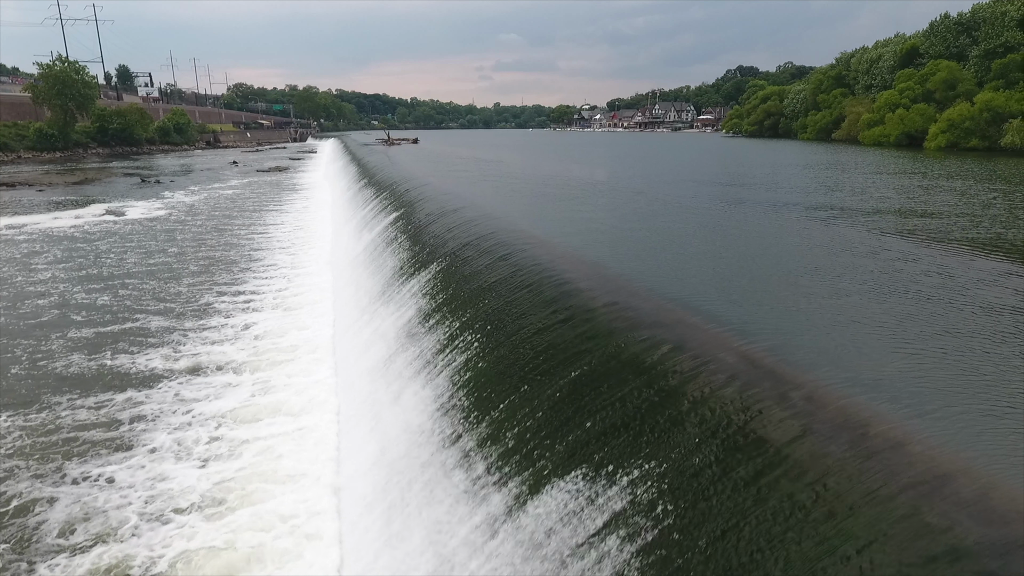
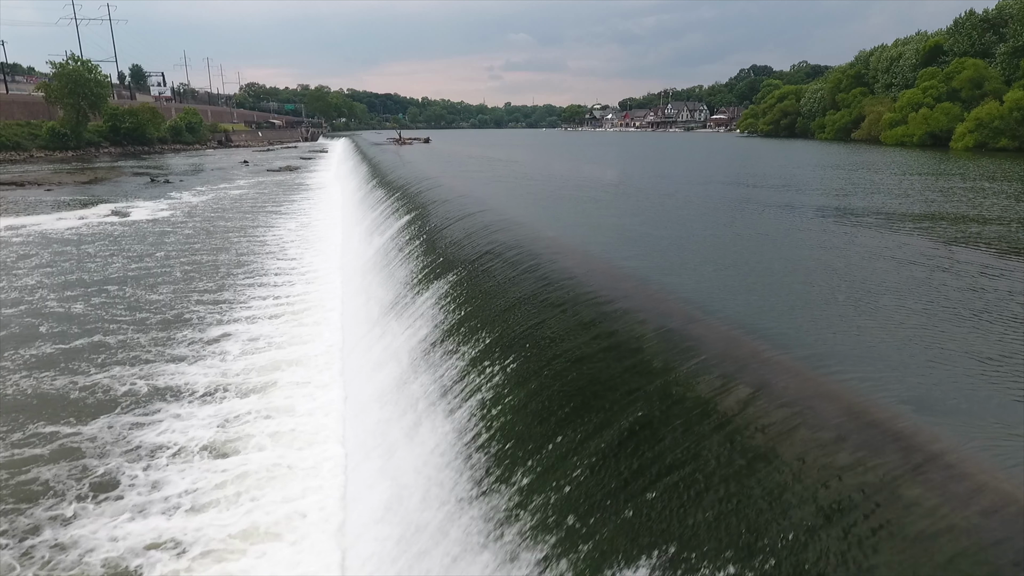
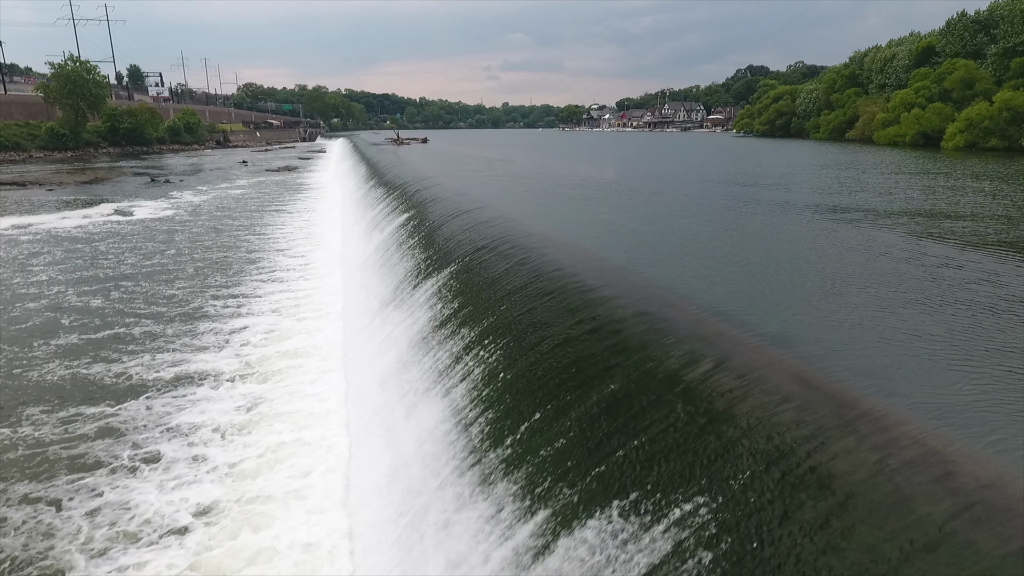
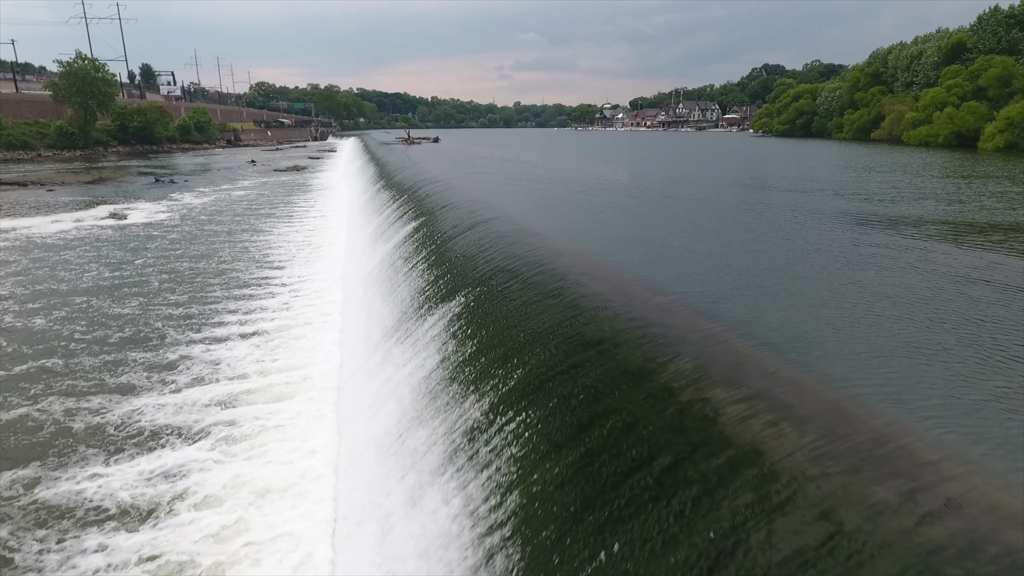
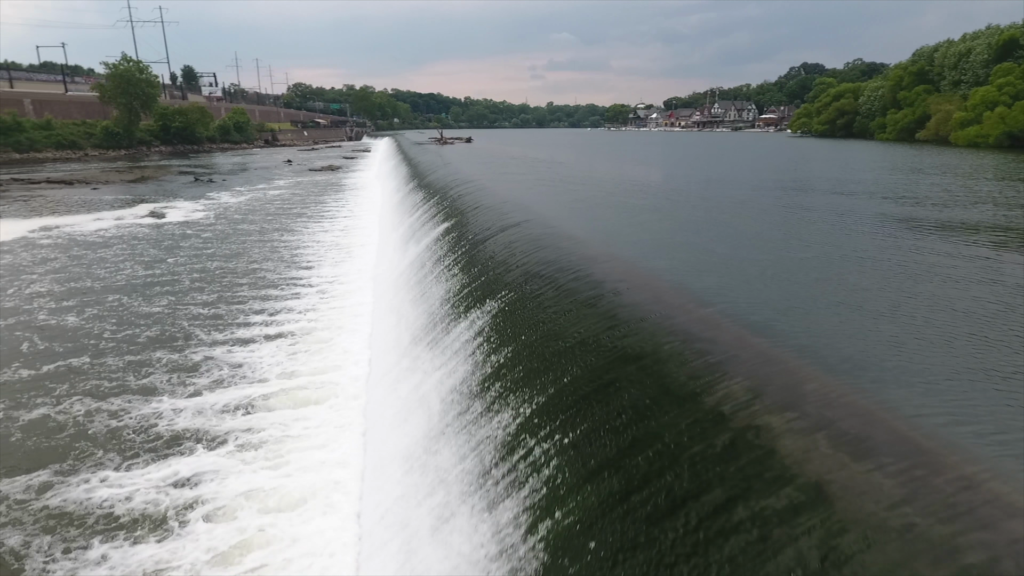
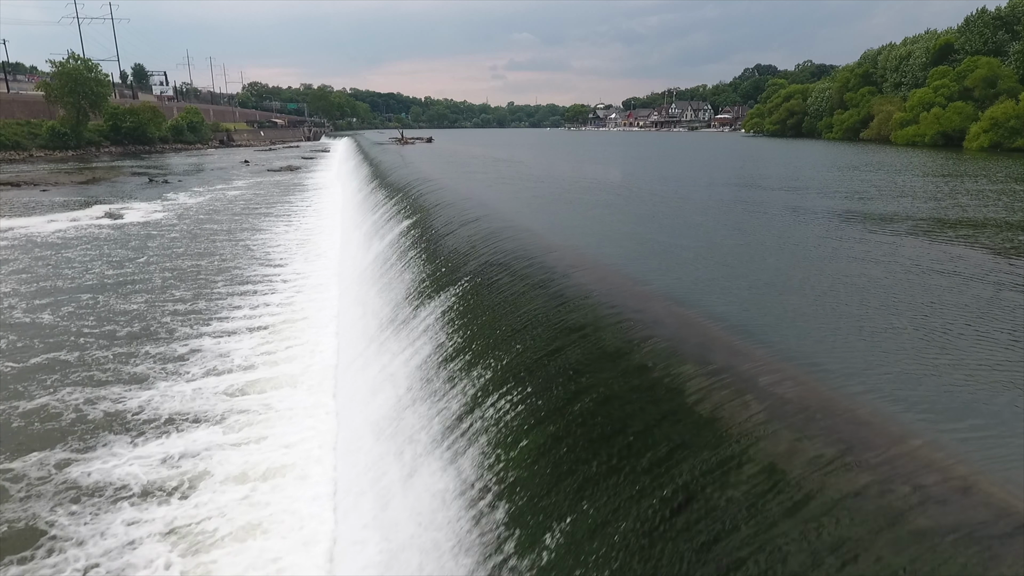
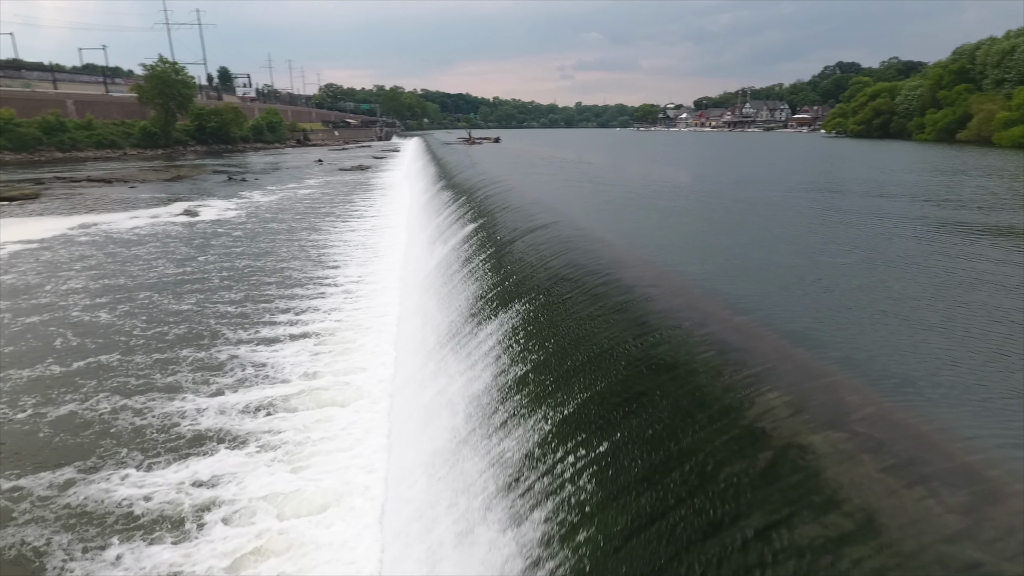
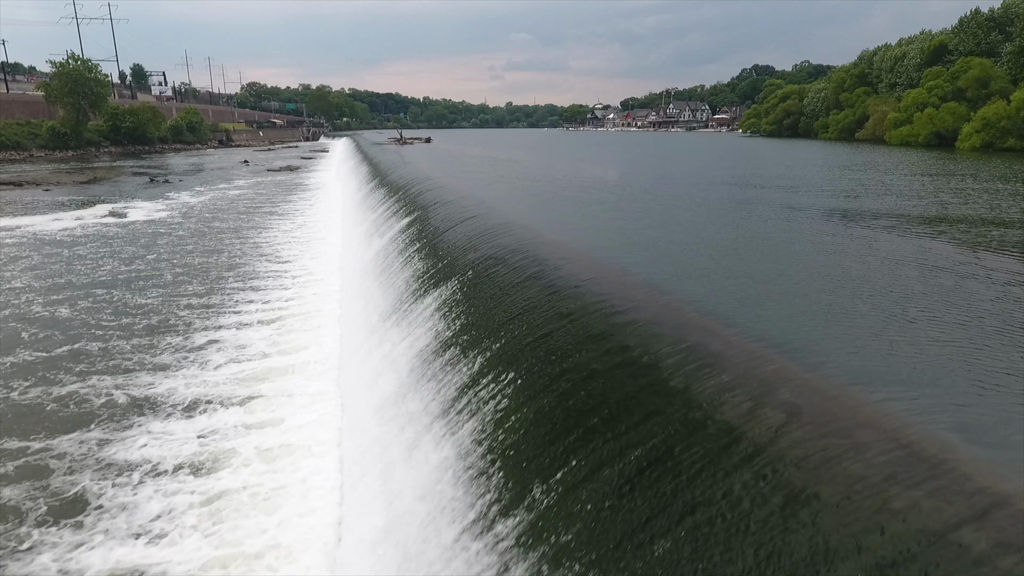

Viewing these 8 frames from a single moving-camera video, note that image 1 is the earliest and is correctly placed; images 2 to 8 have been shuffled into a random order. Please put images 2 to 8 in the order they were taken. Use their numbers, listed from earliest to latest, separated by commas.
3, 2, 8, 6, 4, 5, 7
